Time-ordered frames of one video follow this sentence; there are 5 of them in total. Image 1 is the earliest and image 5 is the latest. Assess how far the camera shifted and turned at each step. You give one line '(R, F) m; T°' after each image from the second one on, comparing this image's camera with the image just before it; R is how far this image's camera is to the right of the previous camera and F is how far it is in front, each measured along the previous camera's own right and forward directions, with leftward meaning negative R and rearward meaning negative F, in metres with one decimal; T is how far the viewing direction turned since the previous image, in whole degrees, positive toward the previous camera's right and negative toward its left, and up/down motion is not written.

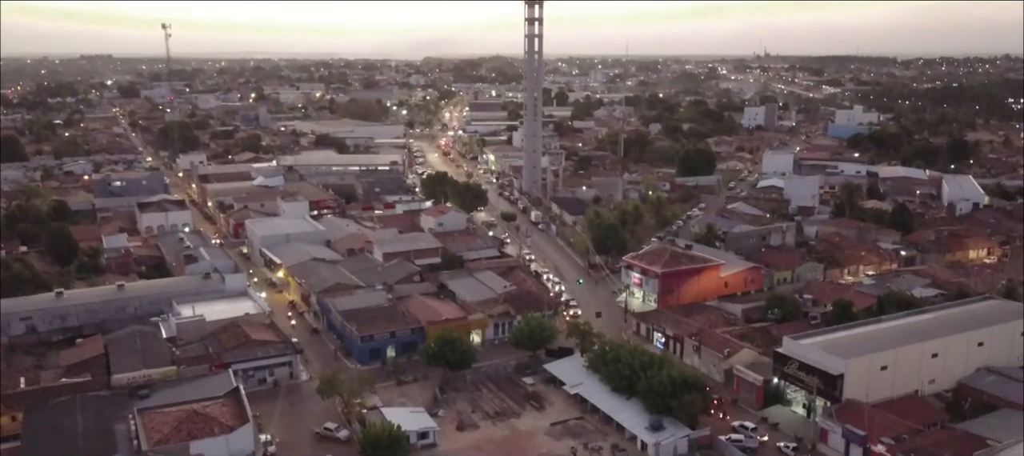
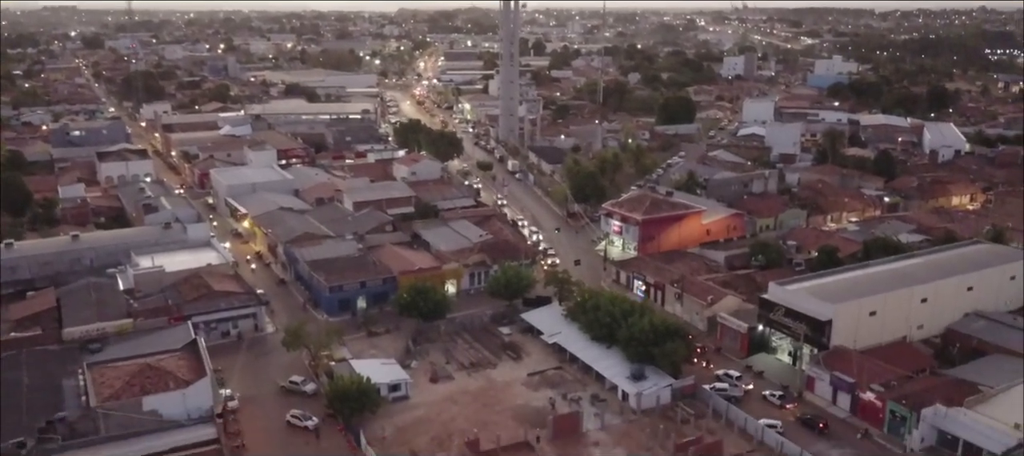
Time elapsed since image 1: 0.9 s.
(+0.1, +1.0) m; +2°
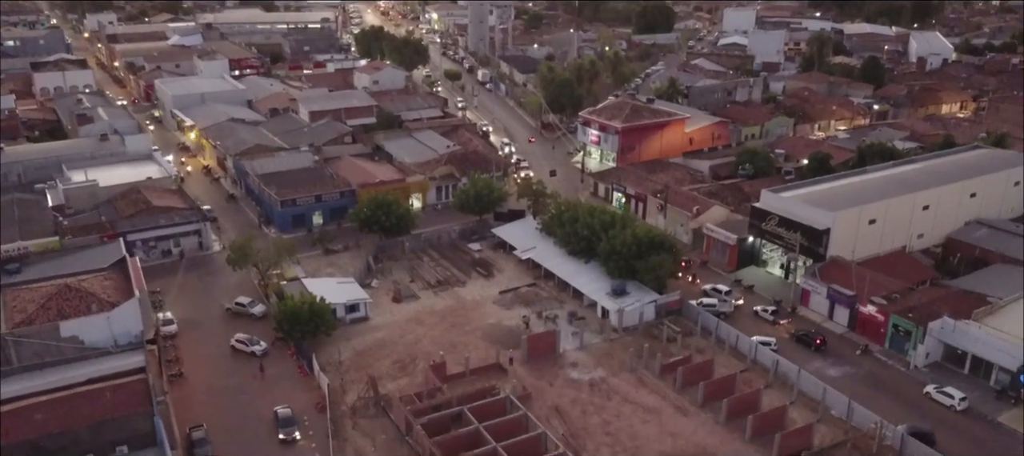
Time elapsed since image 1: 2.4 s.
(+0.1, +1.7) m; +2°
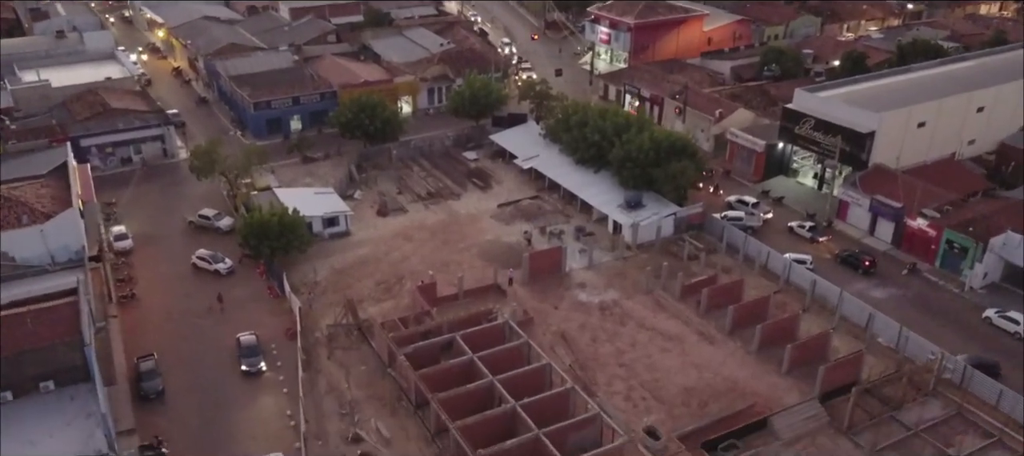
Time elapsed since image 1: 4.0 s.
(0.0, +1.9) m; 0°
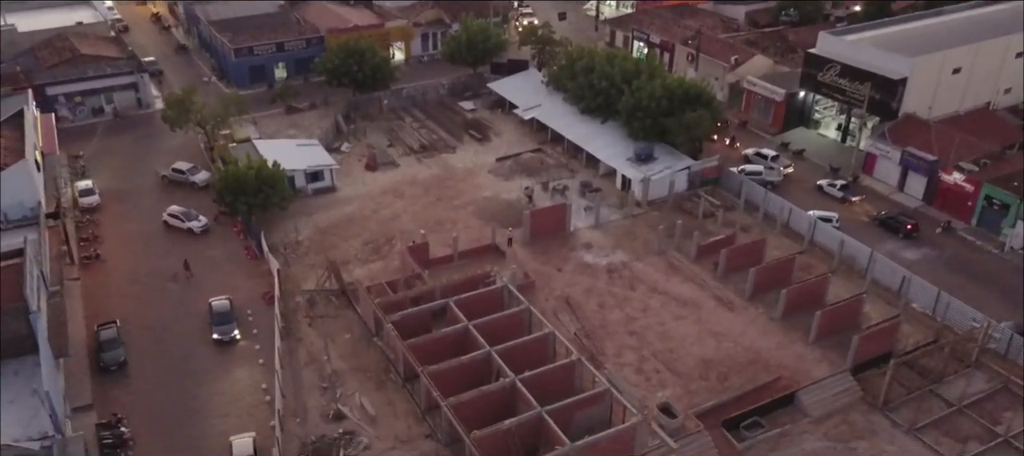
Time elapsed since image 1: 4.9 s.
(0.0, +1.0) m; 0°
